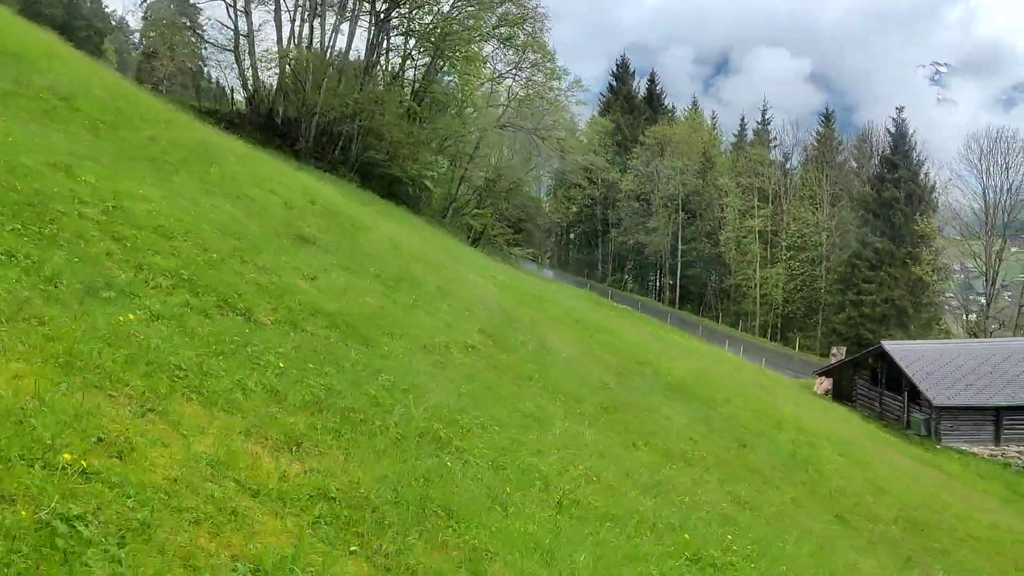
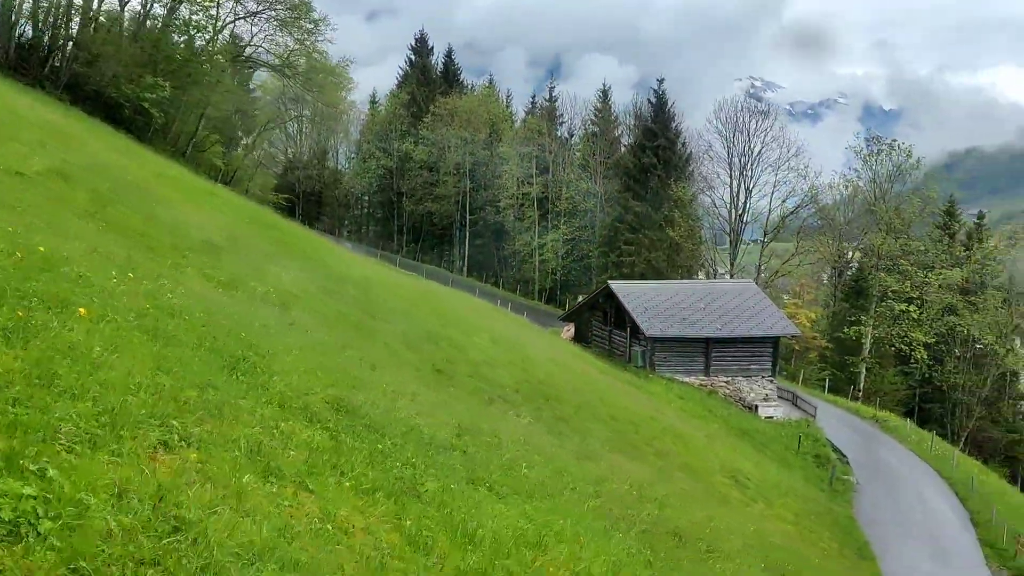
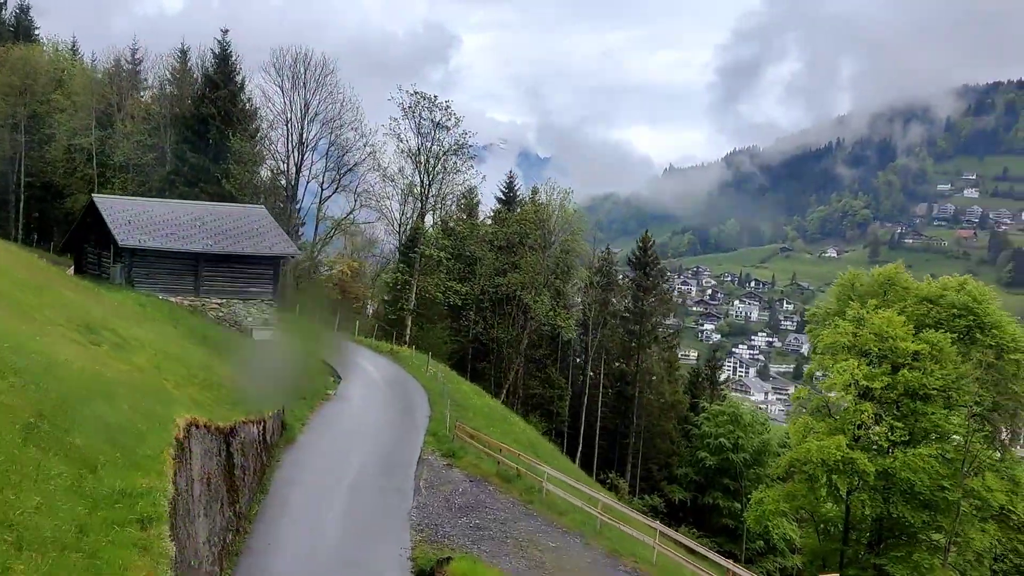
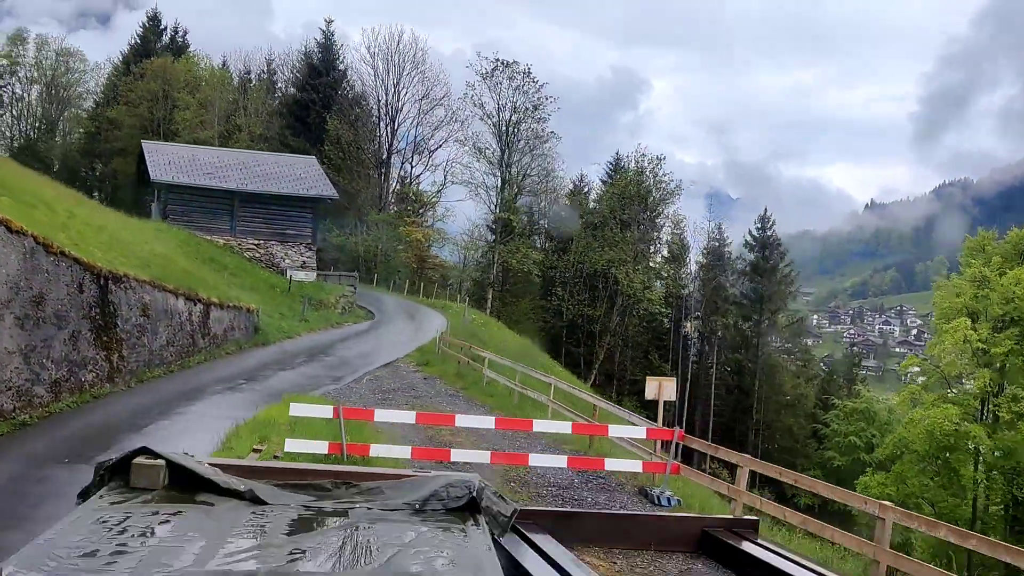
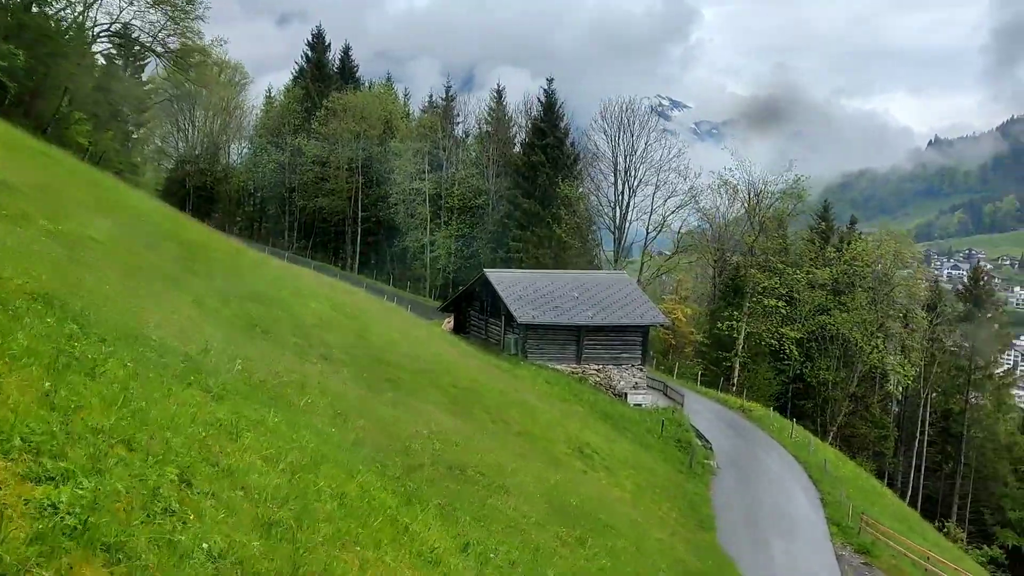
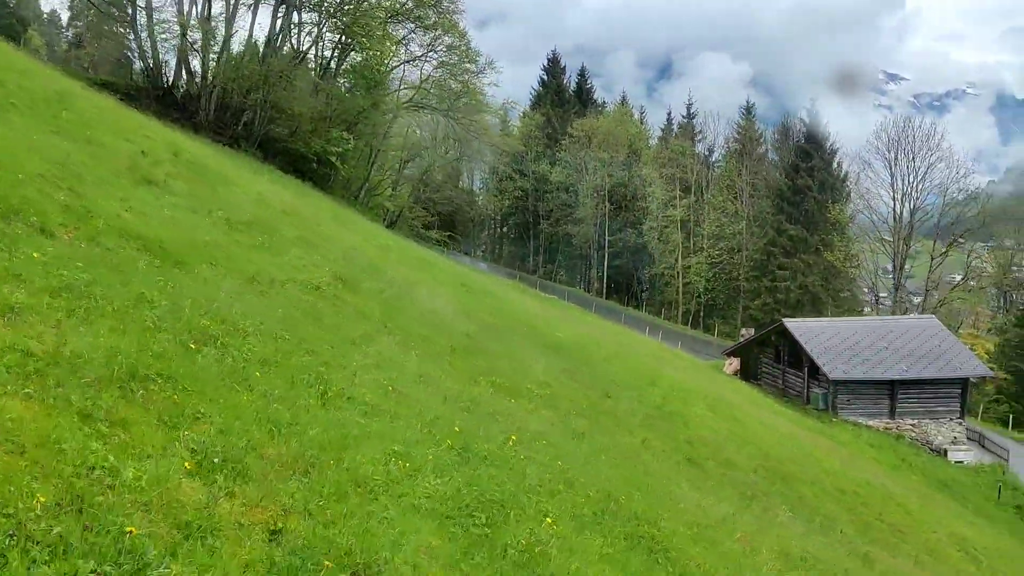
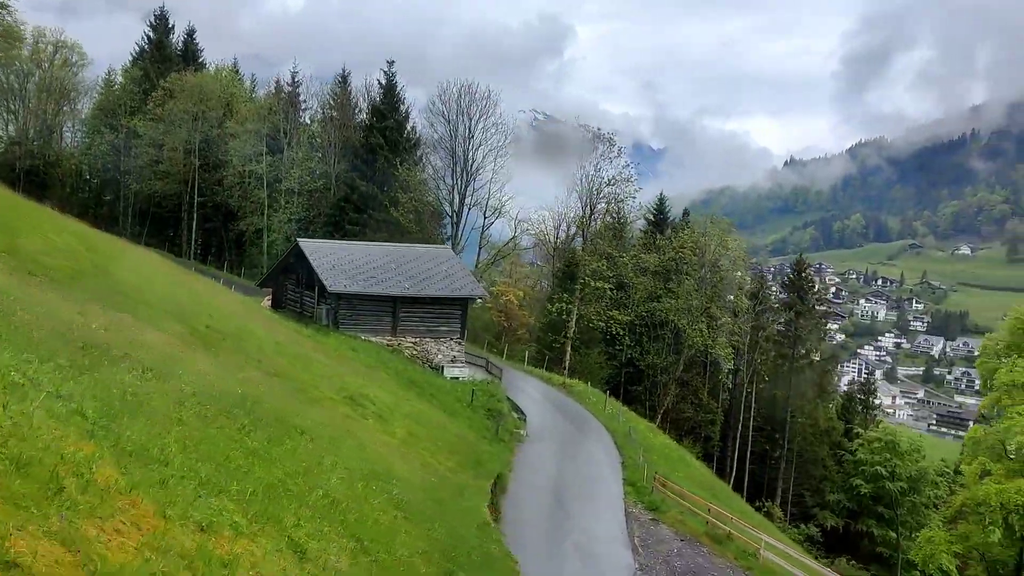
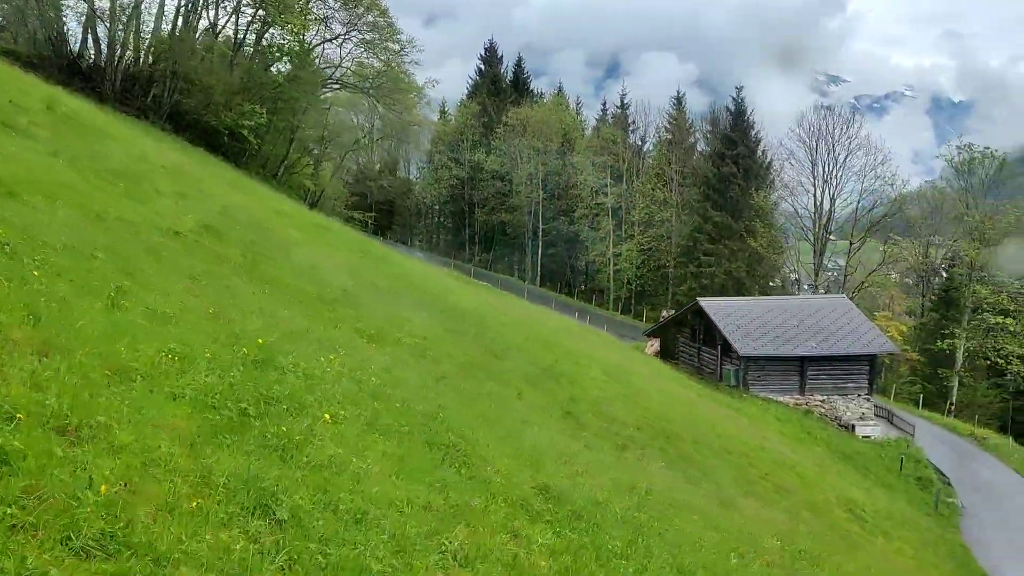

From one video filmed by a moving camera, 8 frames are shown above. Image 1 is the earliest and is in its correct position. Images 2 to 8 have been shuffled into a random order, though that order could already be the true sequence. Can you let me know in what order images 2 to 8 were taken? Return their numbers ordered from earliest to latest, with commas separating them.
6, 8, 2, 5, 7, 3, 4
